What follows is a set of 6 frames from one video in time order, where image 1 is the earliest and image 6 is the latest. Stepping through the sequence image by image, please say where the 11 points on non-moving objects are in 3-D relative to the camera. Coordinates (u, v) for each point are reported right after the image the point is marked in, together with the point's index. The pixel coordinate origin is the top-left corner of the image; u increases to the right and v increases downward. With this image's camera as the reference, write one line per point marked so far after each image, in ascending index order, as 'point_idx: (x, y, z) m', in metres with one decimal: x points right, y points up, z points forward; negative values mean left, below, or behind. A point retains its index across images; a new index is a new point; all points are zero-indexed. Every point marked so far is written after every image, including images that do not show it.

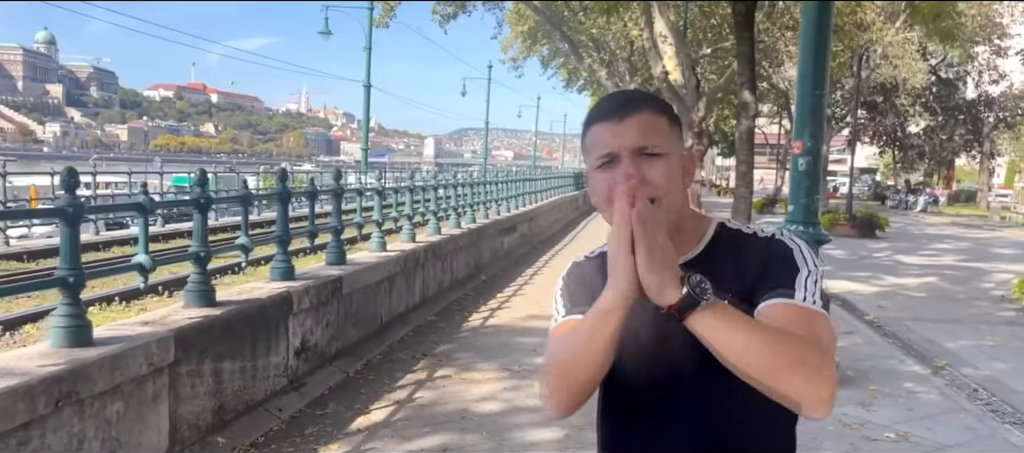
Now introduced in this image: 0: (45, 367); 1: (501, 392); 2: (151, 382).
0: (-1.8, -0.6, +3.2) m
1: (-0.1, -1.2, +5.7) m
2: (-1.7, -0.7, +3.7) m
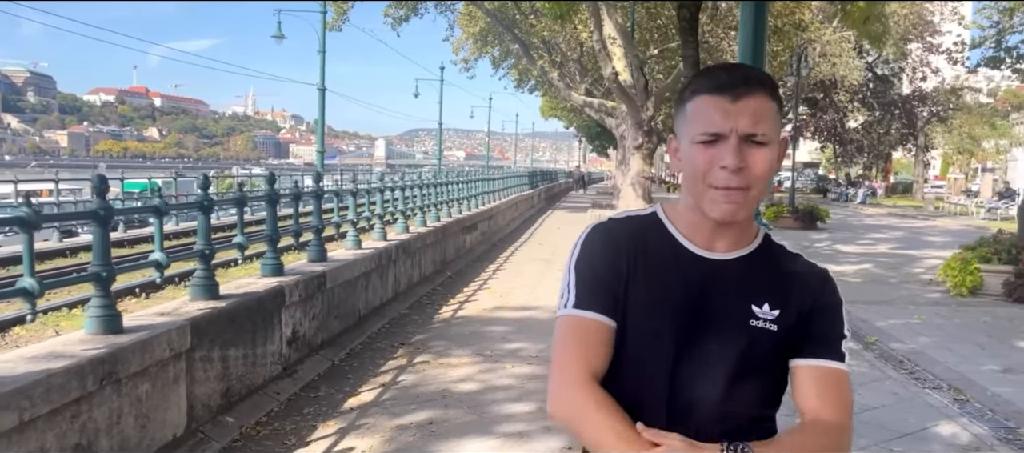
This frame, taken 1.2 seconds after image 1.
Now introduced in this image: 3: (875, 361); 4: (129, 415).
0: (-1.9, -0.6, +3.6) m
1: (-0.3, -1.1, +6.3) m
2: (-1.8, -0.7, +4.2) m
3: (+3.4, -1.2, +7.4) m
4: (-1.8, -0.9, +3.8) m
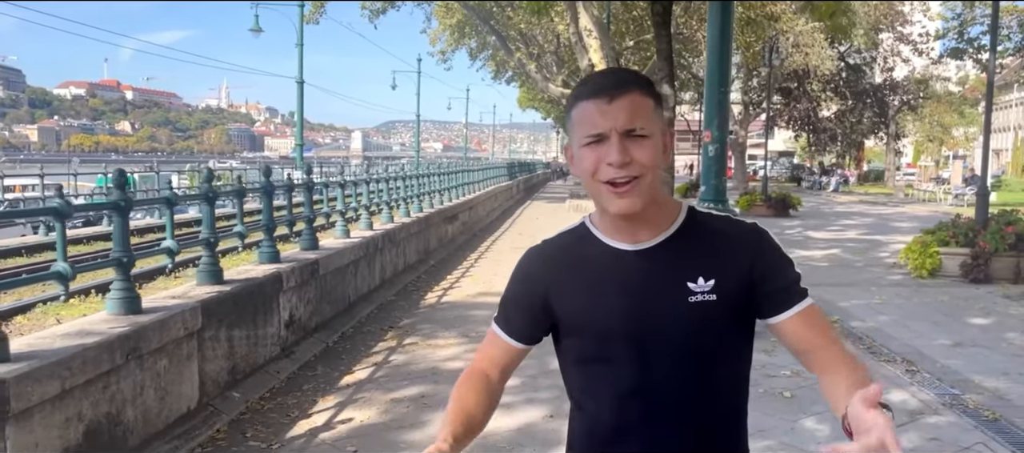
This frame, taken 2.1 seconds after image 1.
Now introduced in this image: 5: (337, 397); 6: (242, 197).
0: (-2.0, -0.5, +4.0) m
1: (-0.4, -1.0, +6.7) m
2: (-1.8, -0.7, +4.5) m
3: (+3.2, -1.1, +7.9) m
4: (-1.9, -0.8, +4.2) m
5: (-1.2, -1.2, +5.4) m
6: (-2.0, +0.2, +6.1) m
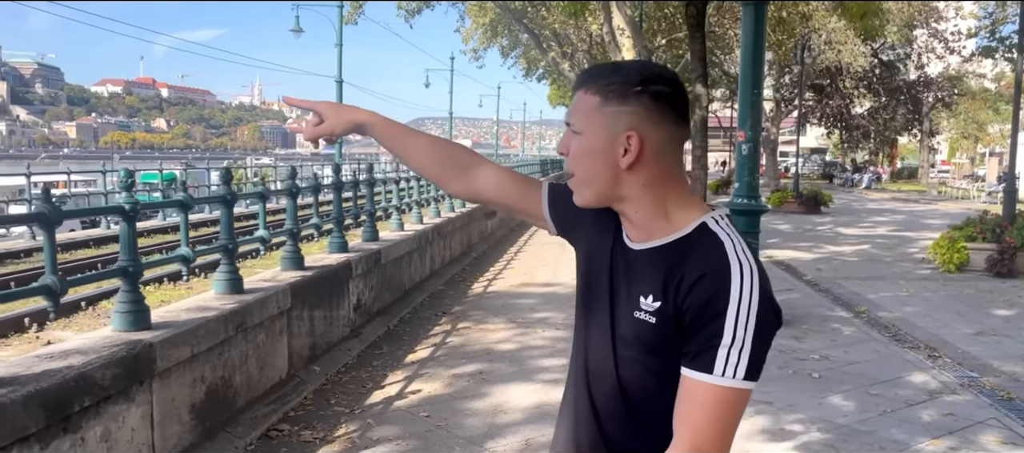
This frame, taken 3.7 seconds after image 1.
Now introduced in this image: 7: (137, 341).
0: (-1.6, -0.4, +4.6) m
1: (0.0, -1.0, +7.2) m
2: (-1.5, -0.6, +5.2) m
3: (+3.7, -1.0, +8.4) m
4: (-1.5, -0.8, +4.8) m
5: (-0.8, -1.1, +6.0) m
6: (-1.6, +0.3, +6.7) m
7: (-1.7, -0.5, +3.7) m
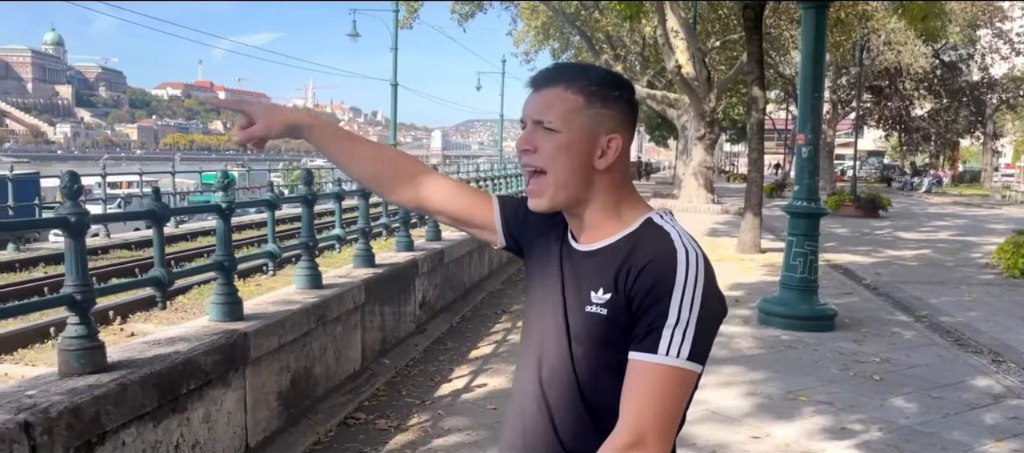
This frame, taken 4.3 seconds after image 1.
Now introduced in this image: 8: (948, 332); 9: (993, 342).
0: (-1.2, -0.4, +4.9) m
1: (+0.6, -1.0, +7.4) m
2: (-1.1, -0.6, +5.4) m
3: (+4.3, -1.0, +8.3) m
4: (-1.1, -0.8, +5.0) m
5: (-0.3, -1.1, +6.2) m
6: (-1.1, +0.3, +6.9) m
7: (-1.4, -0.5, +3.9) m
8: (+4.5, -1.1, +8.2) m
9: (+4.6, -1.1, +7.7) m
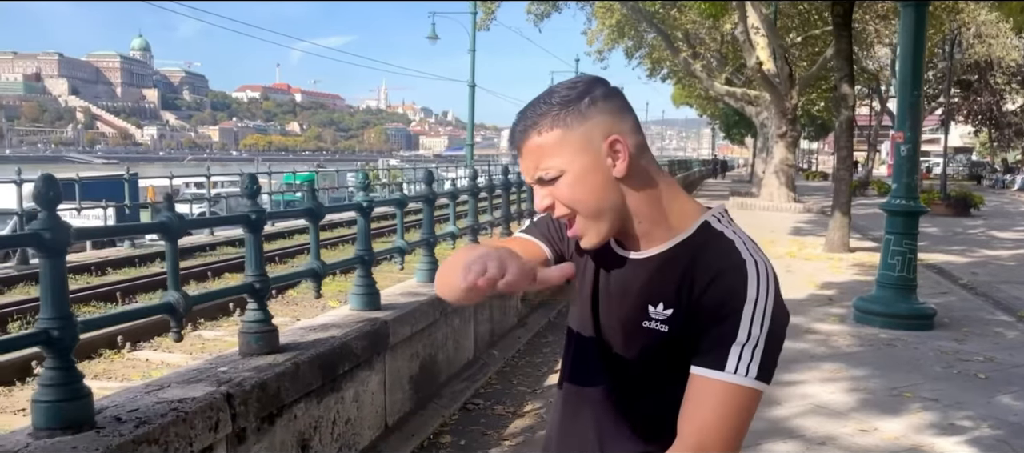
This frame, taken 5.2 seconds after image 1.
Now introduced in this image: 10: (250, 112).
0: (-0.5, -0.4, +5.2) m
1: (+1.5, -1.0, +7.6) m
2: (-0.3, -0.6, +5.7) m
3: (+5.2, -1.0, +8.2) m
4: (-0.4, -0.8, +5.4) m
5: (+0.5, -1.1, +6.5) m
6: (-0.2, +0.3, +7.3) m
7: (-0.7, -0.5, +4.3) m
8: (+5.4, -1.1, +8.0) m
9: (+5.6, -1.1, +7.6) m
10: (-3.7, +1.6, +11.5) m
